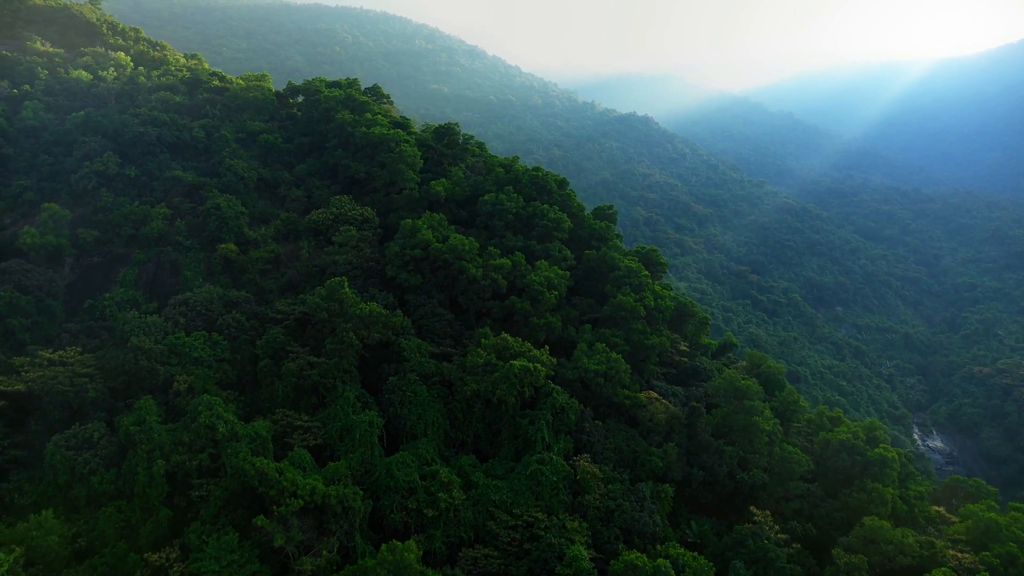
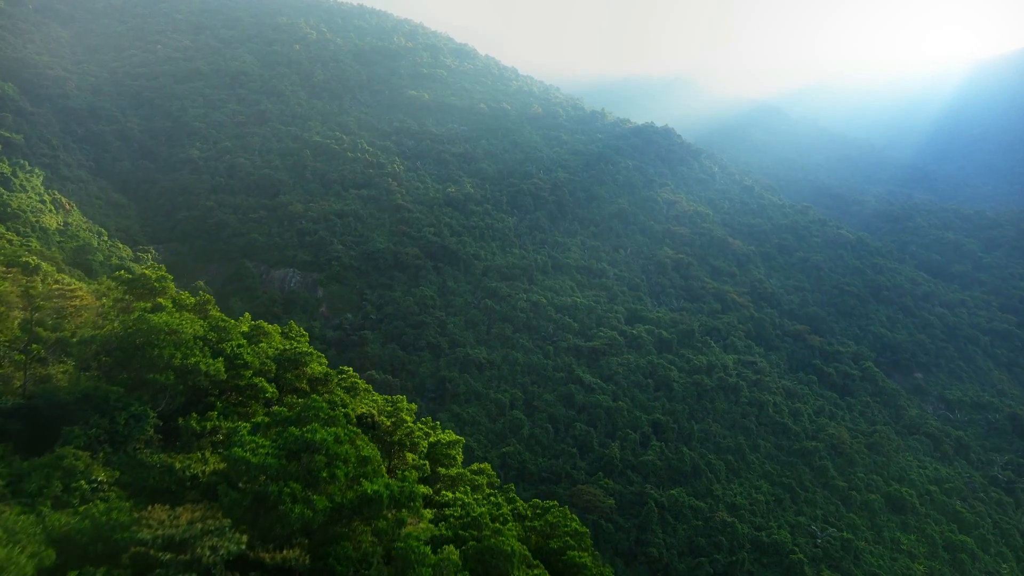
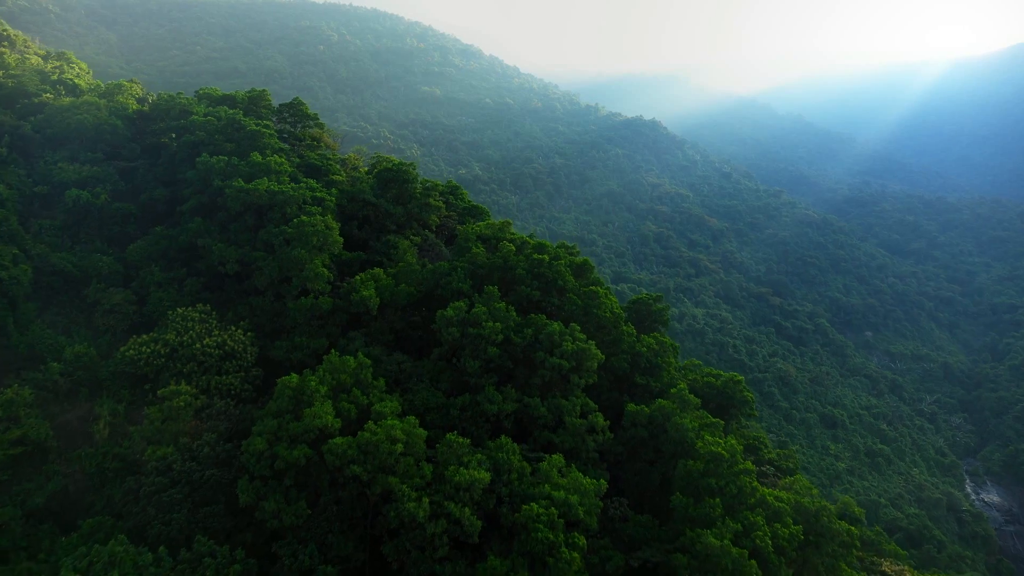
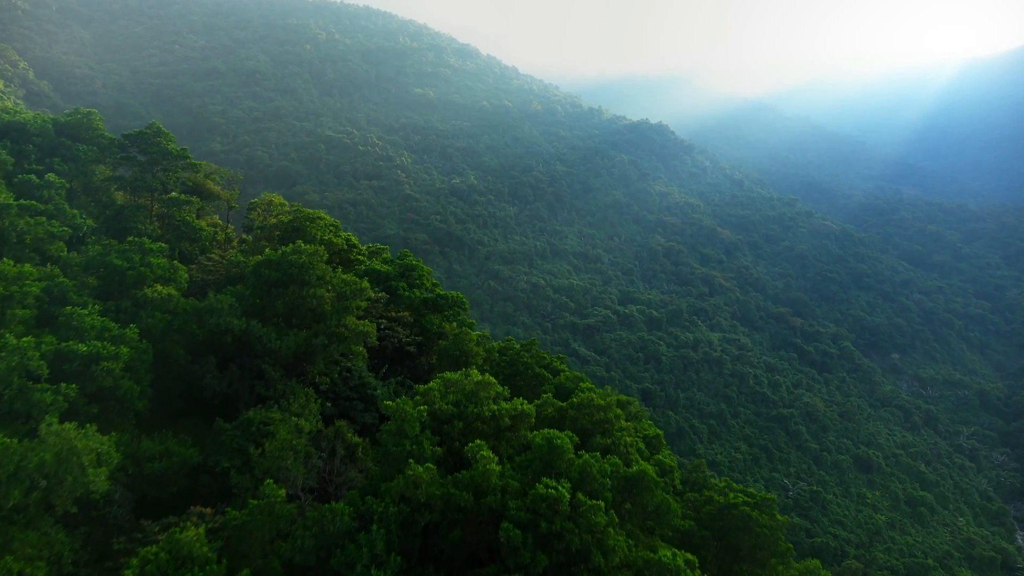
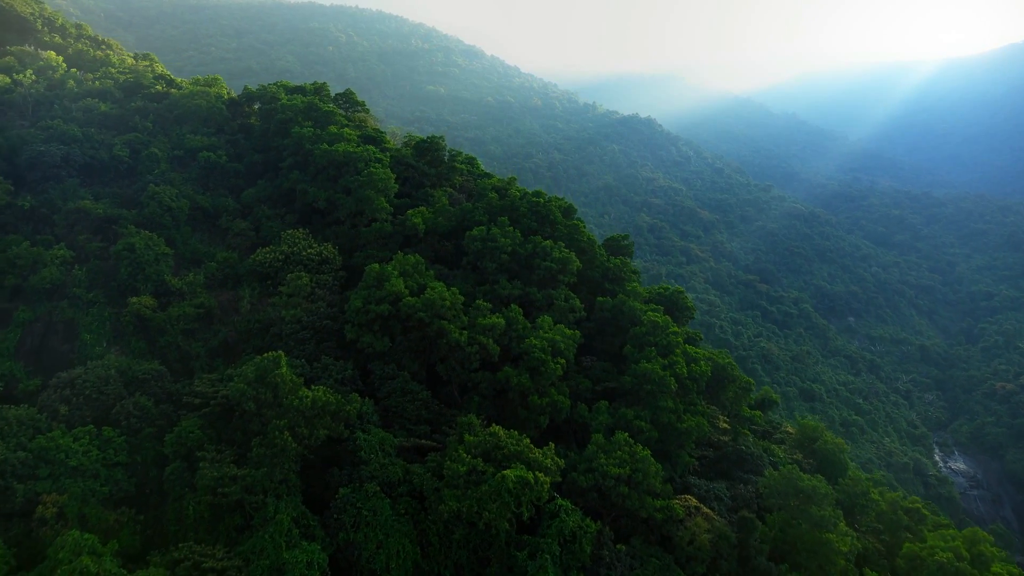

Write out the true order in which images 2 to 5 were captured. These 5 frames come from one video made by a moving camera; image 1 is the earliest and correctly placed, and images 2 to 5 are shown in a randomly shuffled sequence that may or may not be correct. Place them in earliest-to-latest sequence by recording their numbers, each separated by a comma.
5, 3, 4, 2
